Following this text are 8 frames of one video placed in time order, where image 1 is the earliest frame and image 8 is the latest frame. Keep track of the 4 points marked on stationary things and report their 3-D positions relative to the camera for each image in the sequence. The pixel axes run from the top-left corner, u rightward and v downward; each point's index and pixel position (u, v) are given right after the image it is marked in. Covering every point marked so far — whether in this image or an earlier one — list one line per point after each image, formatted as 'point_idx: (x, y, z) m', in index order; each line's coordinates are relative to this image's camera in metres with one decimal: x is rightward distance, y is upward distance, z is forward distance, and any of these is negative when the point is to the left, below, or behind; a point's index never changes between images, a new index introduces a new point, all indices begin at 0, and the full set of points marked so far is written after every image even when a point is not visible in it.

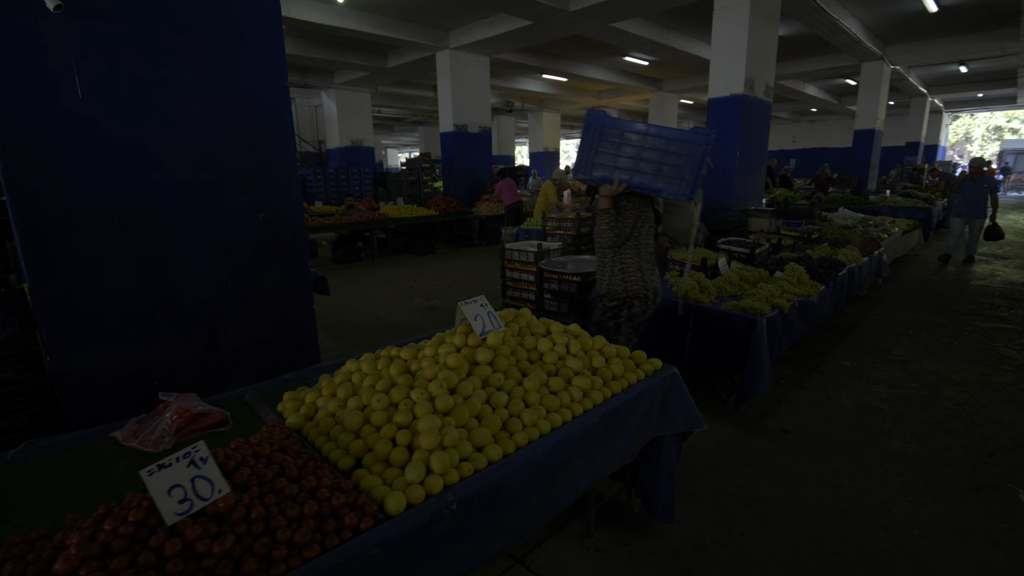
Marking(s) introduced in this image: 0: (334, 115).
0: (-5.9, +5.9, +17.0) m
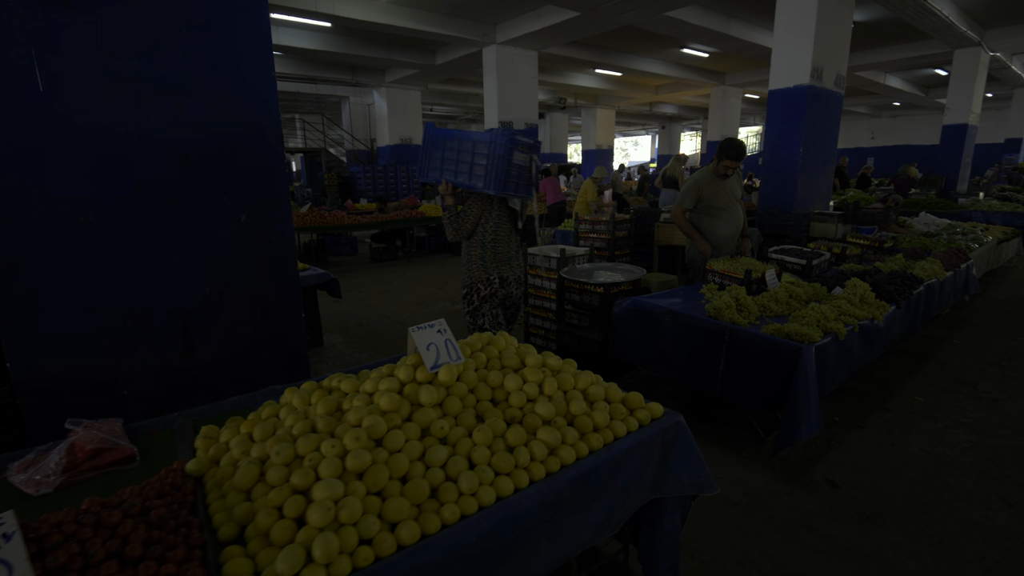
0: (-4.2, +6.0, +17.2) m
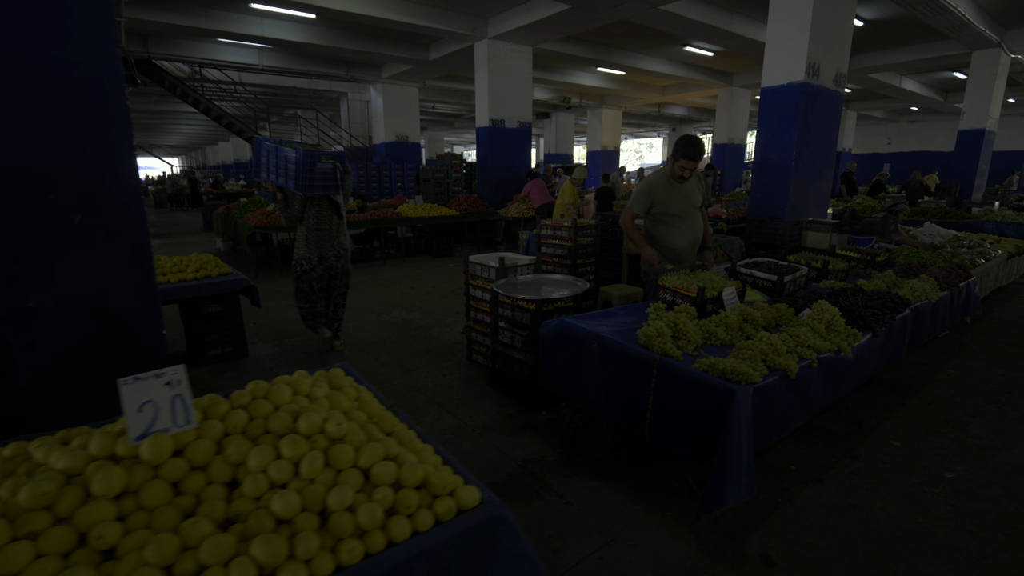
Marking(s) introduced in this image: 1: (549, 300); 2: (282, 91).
0: (-4.4, +6.0, +16.8) m
1: (+0.3, -0.1, +3.4) m
2: (-8.6, +7.4, +18.9) m
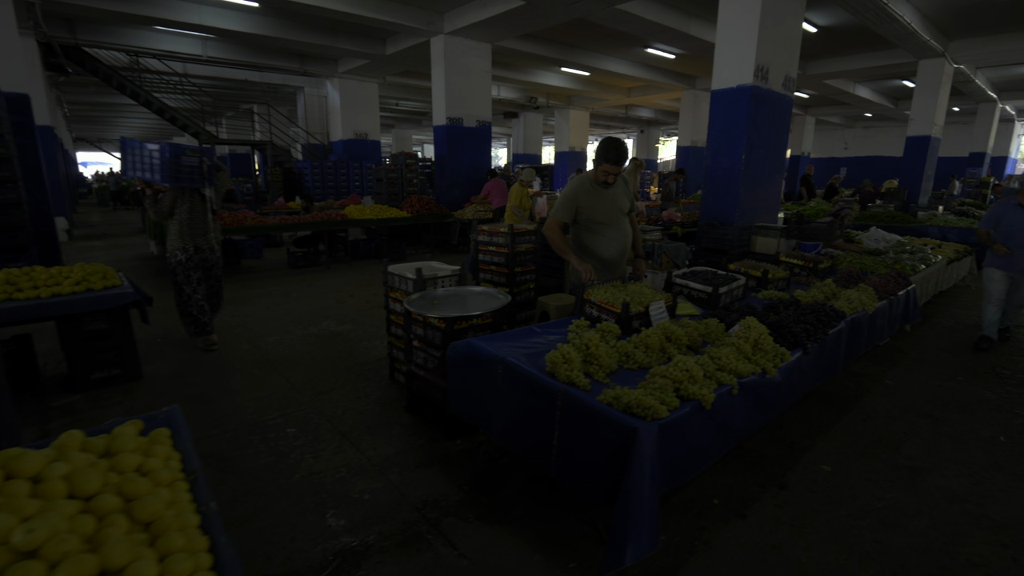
0: (-5.7, +5.9, +16.2) m
1: (-0.3, -0.2, +3.1) m
2: (-10.0, +7.3, +18.0) m
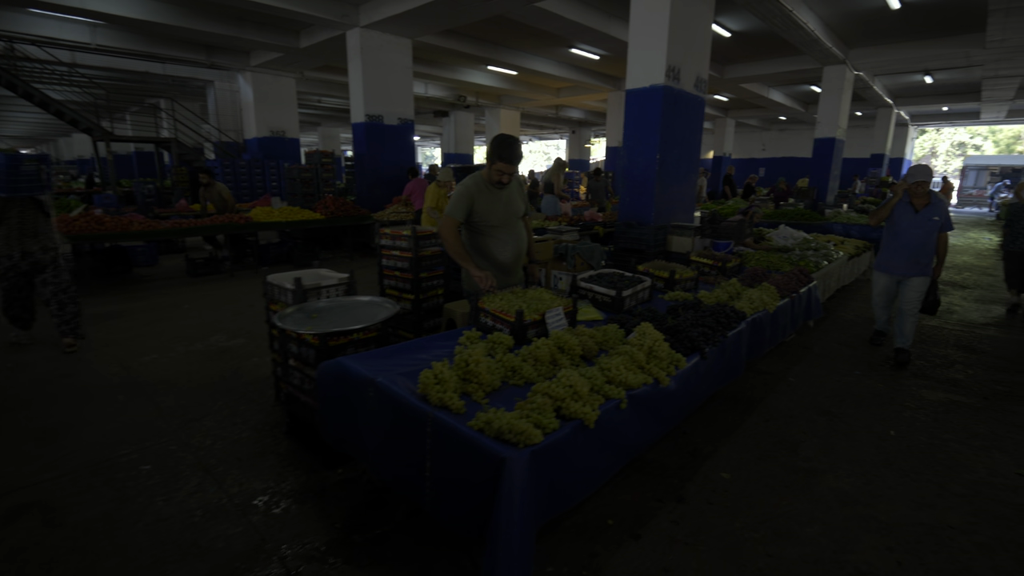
0: (-7.9, +5.7, +15.2) m
1: (-1.0, -0.2, +2.8) m
2: (-12.5, +6.9, +16.5) m
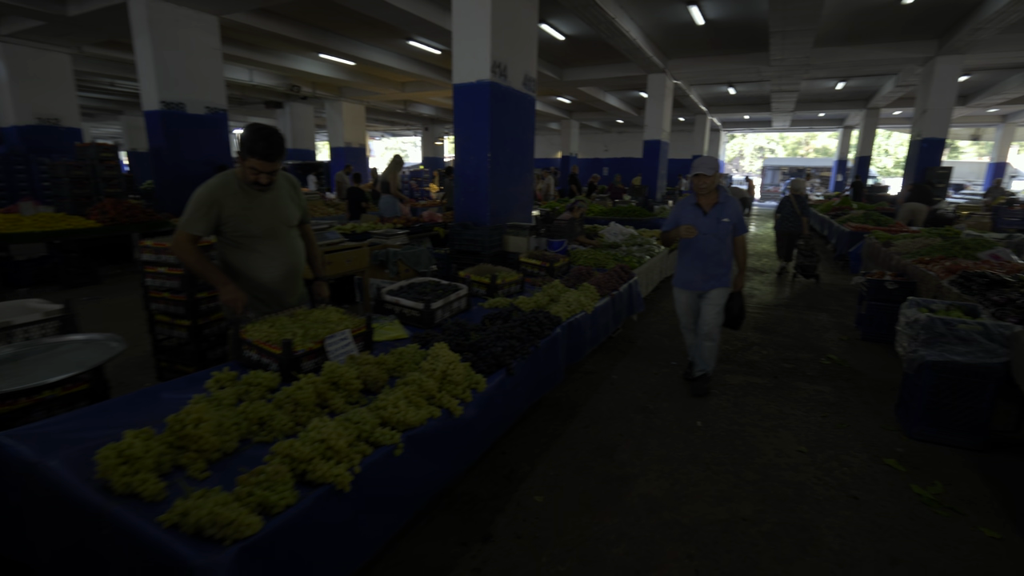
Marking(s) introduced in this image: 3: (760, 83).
0: (-12.2, +5.0, +12.2) m
1: (-2.0, -0.4, +2.0) m
2: (-17.0, +6.0, +12.3) m
3: (+7.5, +6.2, +15.2) m
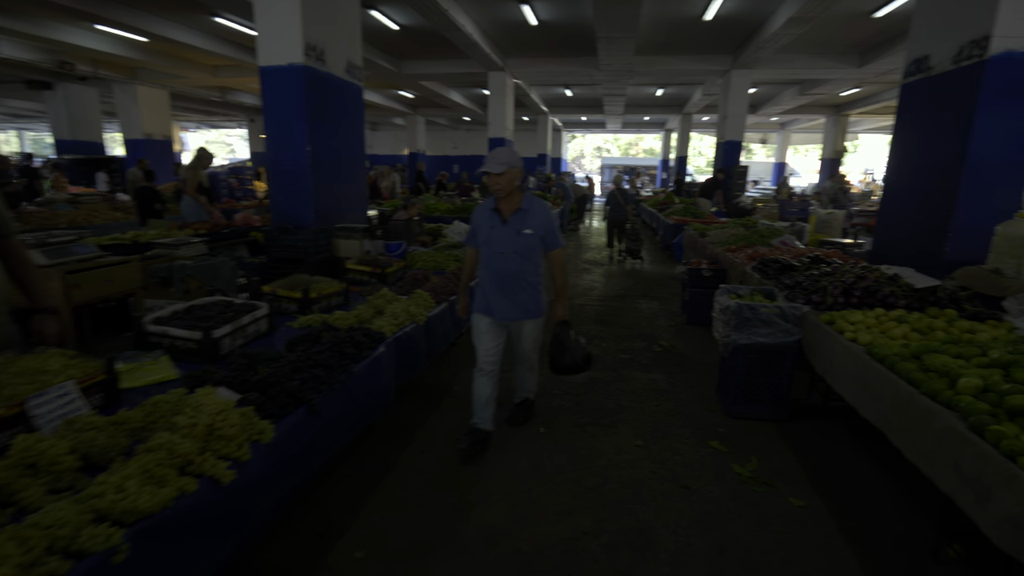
0: (-15.5, +4.2, +8.0) m
1: (-2.6, -0.6, +1.0) m
2: (-20.2, +4.9, +6.8) m
3: (+2.6, +6.5, +16.1) m
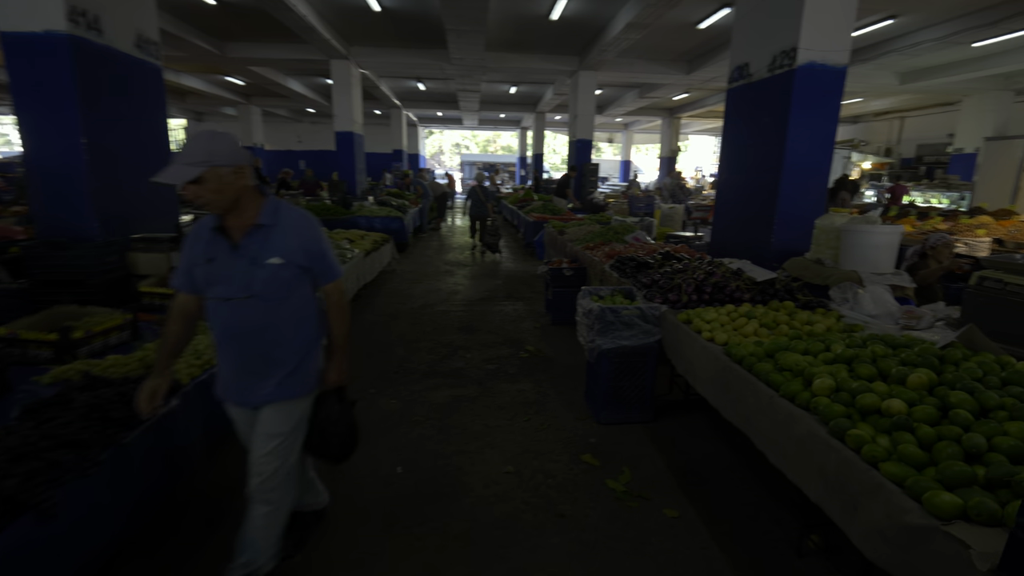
0: (-17.3, +3.1, +3.4) m
1: (-2.8, -0.9, 0.0) m
2: (-21.5, +3.5, +1.0) m
3: (-2.1, +6.5, +15.8) m
